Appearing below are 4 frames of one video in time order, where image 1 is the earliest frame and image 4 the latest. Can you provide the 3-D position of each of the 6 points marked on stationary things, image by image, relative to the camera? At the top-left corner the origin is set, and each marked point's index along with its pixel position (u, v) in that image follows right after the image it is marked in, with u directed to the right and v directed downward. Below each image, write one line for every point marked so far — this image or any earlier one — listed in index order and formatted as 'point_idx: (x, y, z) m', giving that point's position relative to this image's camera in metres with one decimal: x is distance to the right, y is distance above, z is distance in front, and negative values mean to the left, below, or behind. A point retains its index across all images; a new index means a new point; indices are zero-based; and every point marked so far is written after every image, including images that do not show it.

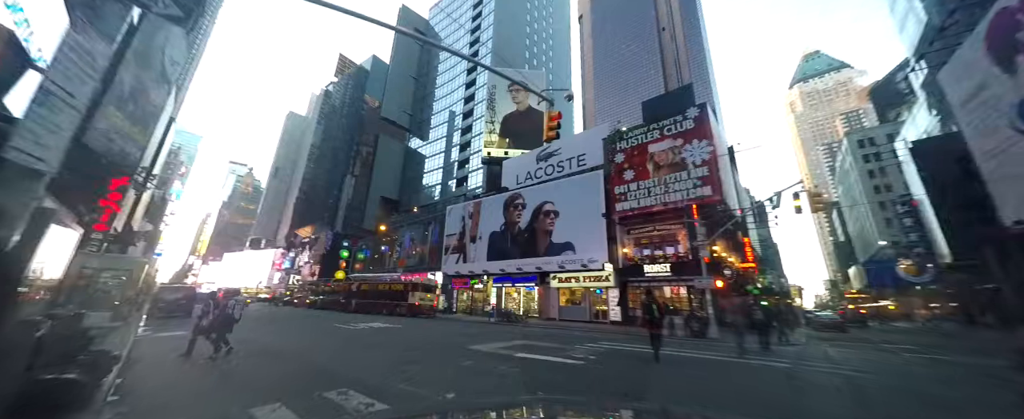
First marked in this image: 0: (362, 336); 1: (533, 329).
0: (-7.5, -6.3, +15.5) m
1: (+1.5, -7.7, +19.9) m
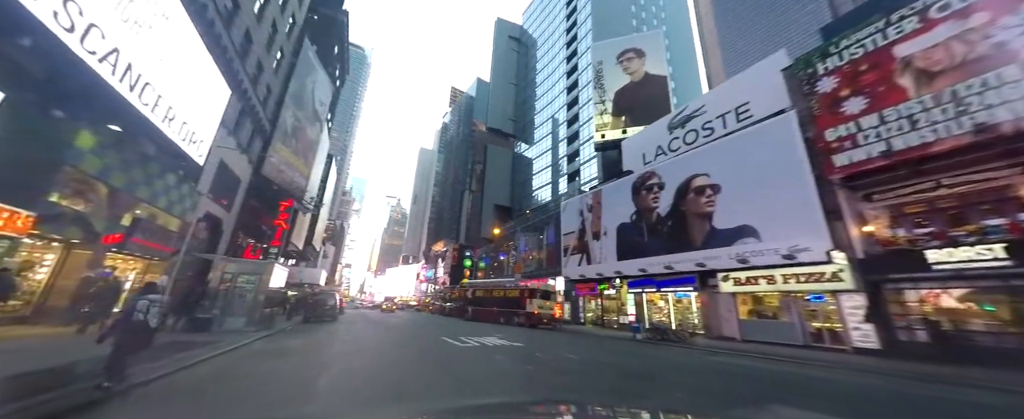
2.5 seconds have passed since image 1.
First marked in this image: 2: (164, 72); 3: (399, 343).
0: (-1.6, -5.7, +12.4) m
1: (+8.5, -6.3, +13.5) m
2: (-12.2, +4.8, +11.1) m
3: (-5.7, -6.8, +16.3) m
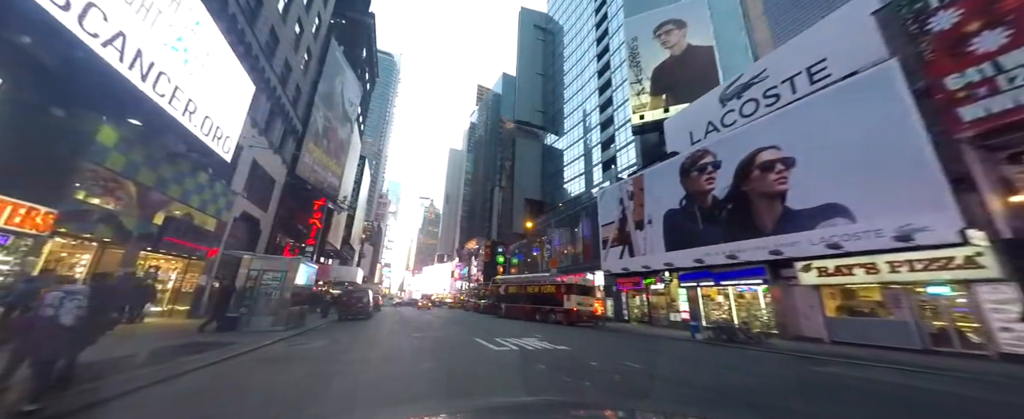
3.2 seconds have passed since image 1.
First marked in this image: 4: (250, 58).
0: (-0.1, -5.2, +11.0) m
1: (+10.0, -5.4, +11.1) m
2: (-11.2, +4.9, +10.7) m
3: (-3.8, -6.3, +15.3) m
4: (-14.5, +8.5, +17.6) m
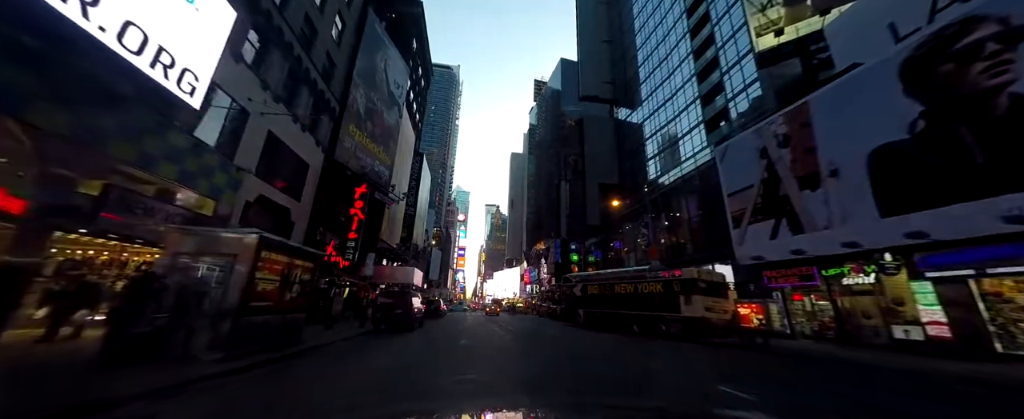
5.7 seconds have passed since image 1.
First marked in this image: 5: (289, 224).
0: (+2.1, -3.3, +4.2) m
1: (+12.0, -2.9, +2.3) m
2: (-9.4, +6.1, +6.2) m
3: (-0.6, -4.7, +9.1) m
4: (-11.5, +9.4, +13.8) m
5: (-13.5, -0.9, +19.0) m
